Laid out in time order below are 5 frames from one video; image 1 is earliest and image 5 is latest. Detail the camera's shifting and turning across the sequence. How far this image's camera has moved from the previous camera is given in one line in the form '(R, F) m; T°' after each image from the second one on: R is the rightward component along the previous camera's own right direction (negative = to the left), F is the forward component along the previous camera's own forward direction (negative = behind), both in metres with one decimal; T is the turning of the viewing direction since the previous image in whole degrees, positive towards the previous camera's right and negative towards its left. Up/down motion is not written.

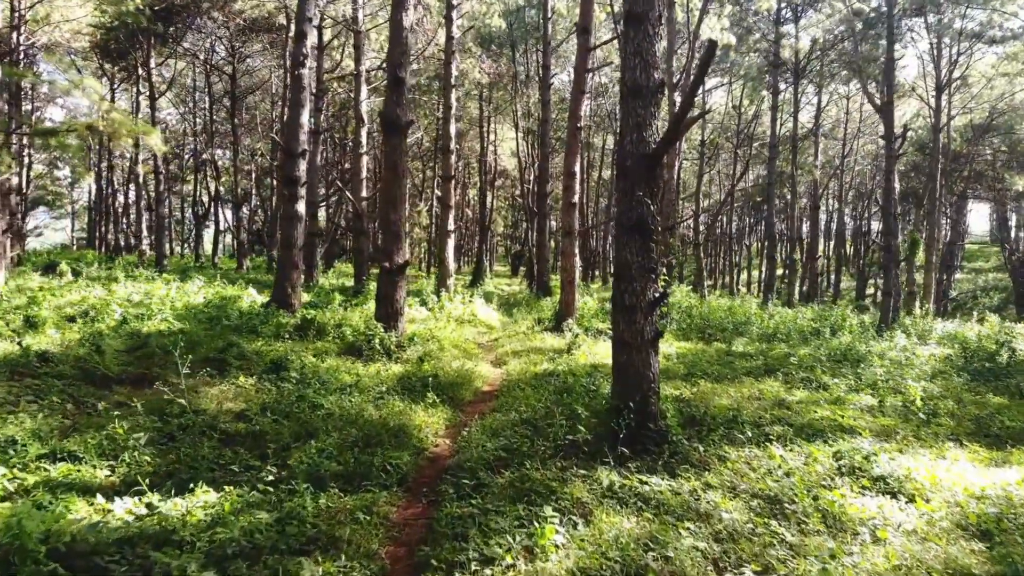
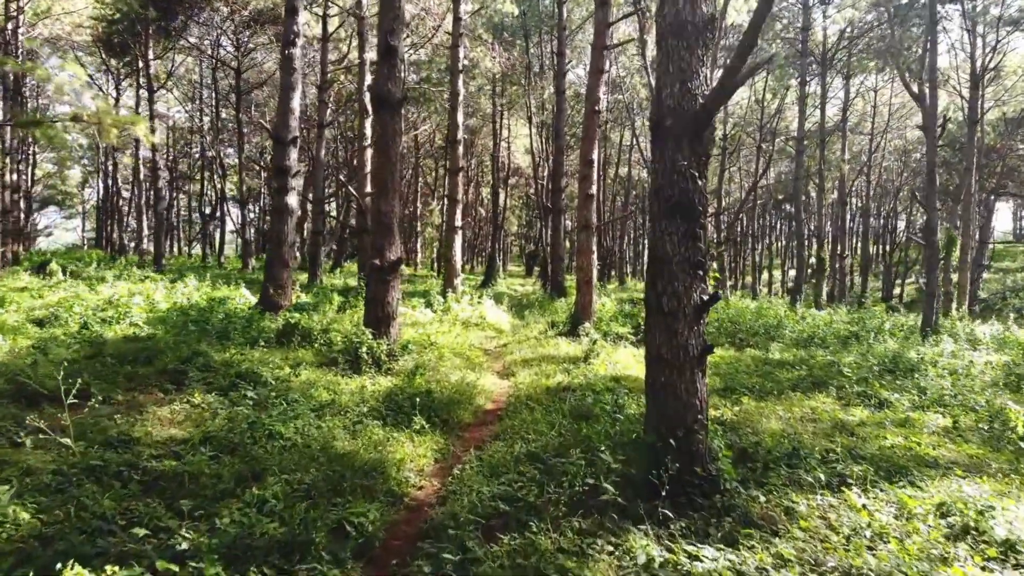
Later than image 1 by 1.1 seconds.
(+0.1, +1.3) m; -1°
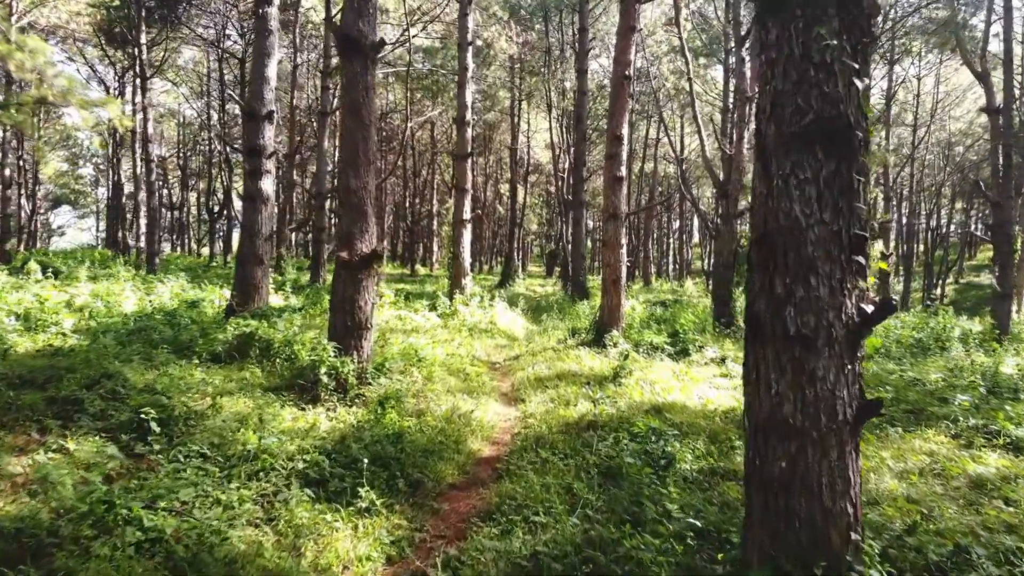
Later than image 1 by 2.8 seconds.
(+0.1, +1.9) m; -1°
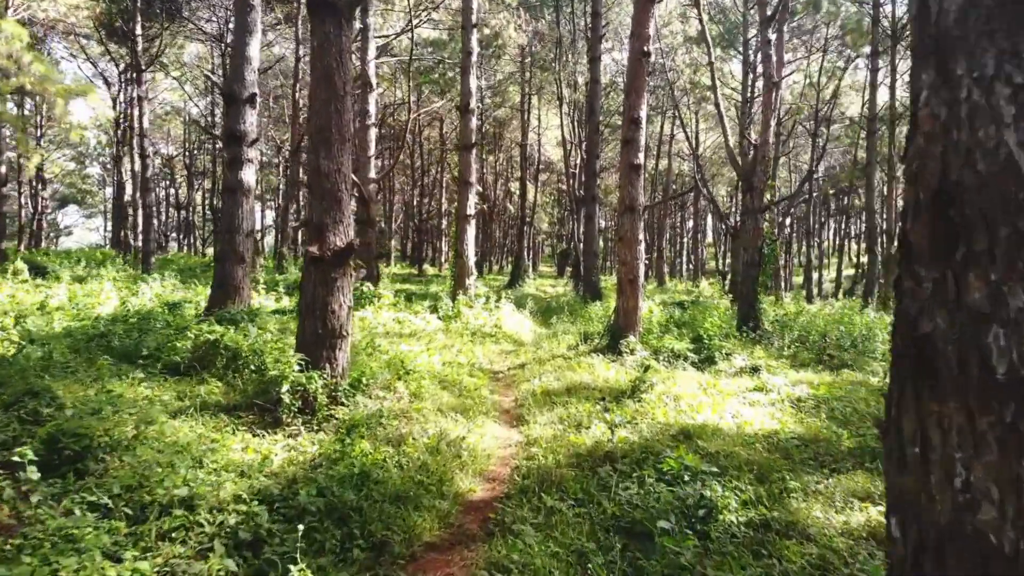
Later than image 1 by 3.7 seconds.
(+0.1, +1.0) m; -1°
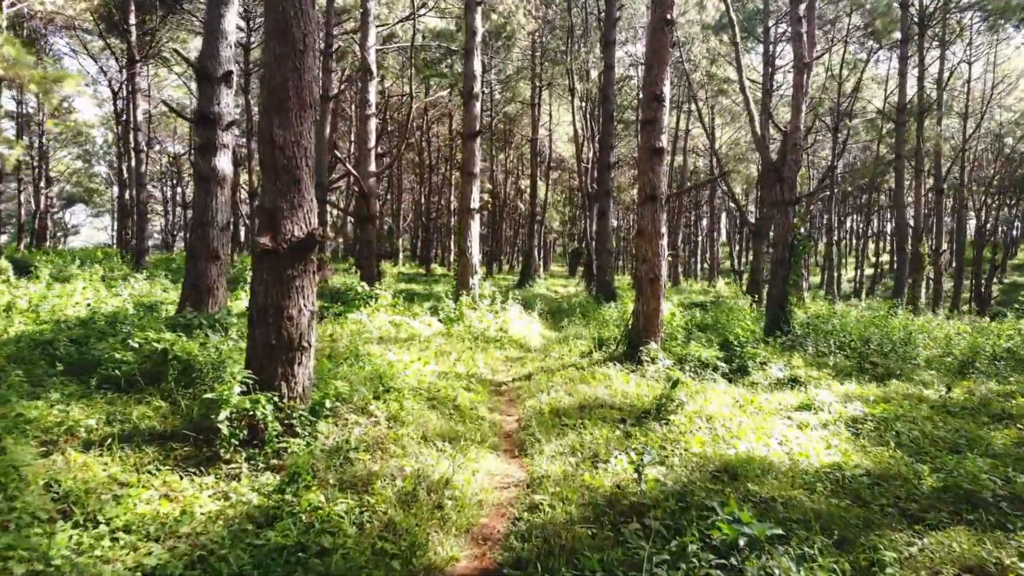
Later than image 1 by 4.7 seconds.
(+0.1, +1.0) m; -1°
